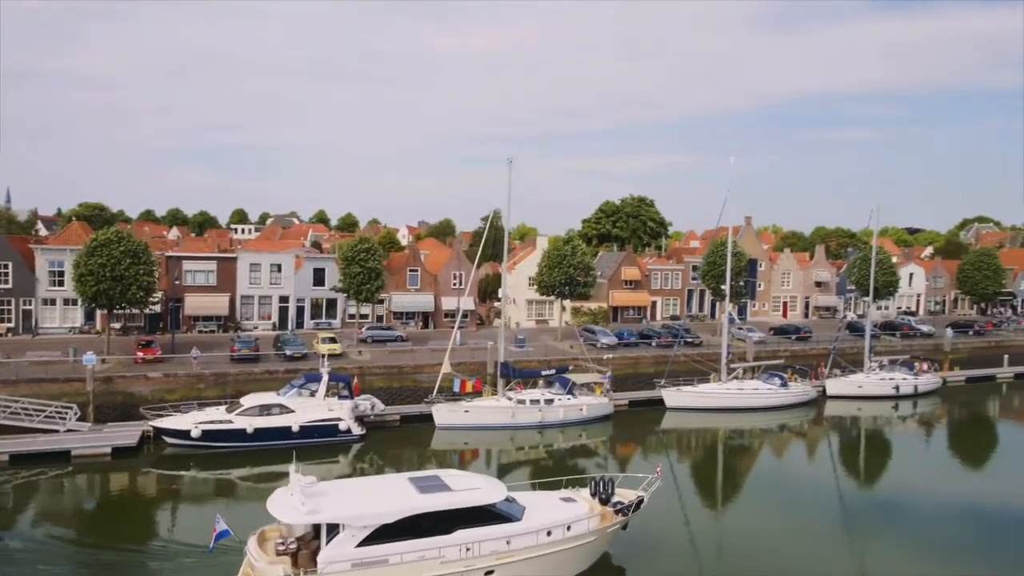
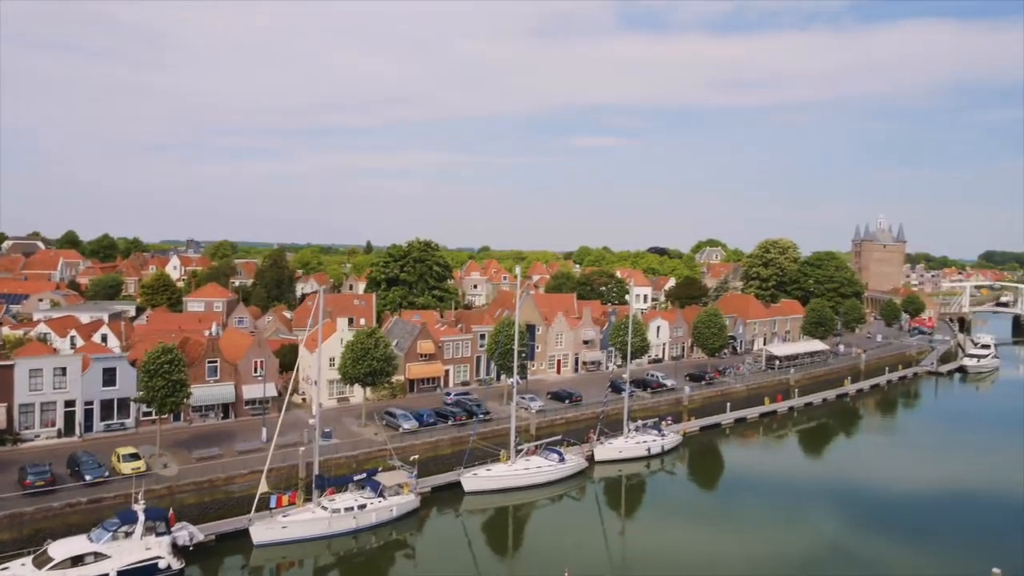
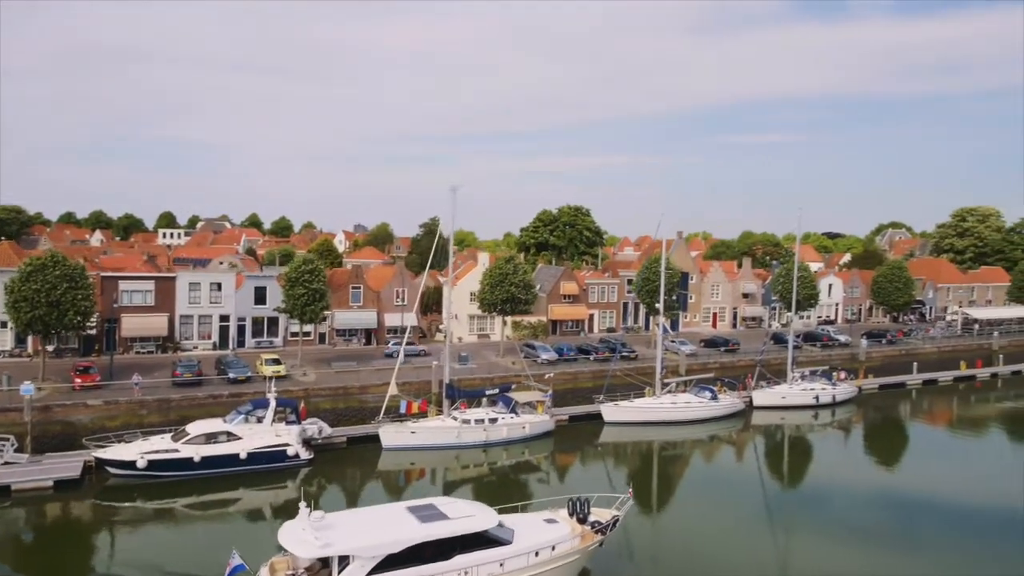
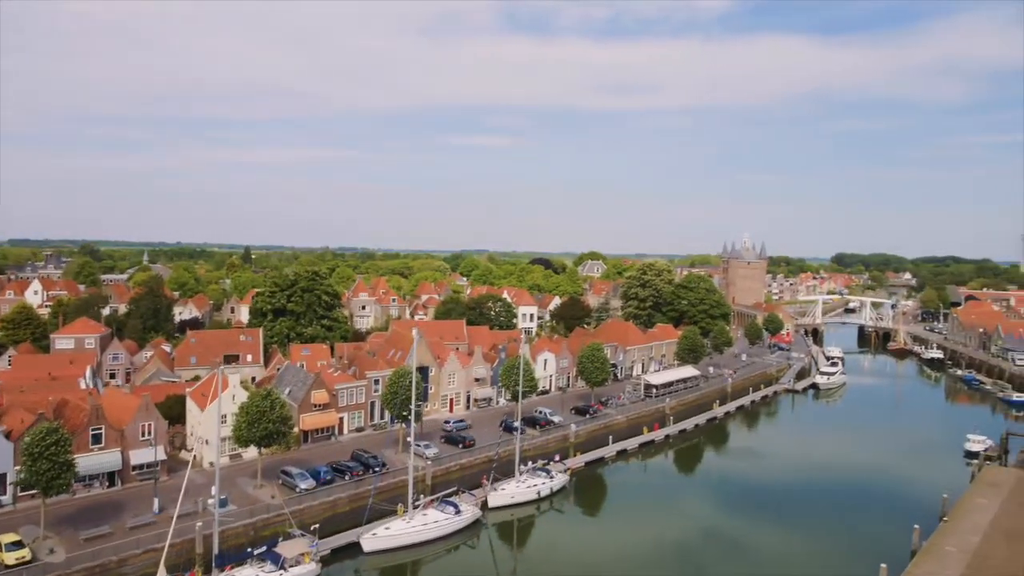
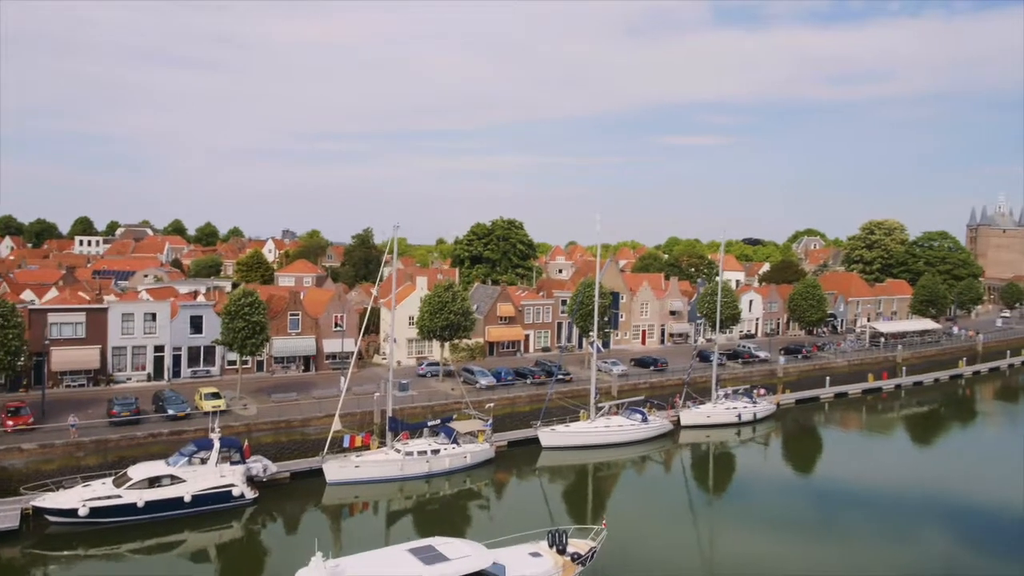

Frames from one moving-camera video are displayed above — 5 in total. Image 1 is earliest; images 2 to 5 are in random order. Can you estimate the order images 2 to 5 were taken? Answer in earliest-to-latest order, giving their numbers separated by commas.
3, 5, 2, 4
